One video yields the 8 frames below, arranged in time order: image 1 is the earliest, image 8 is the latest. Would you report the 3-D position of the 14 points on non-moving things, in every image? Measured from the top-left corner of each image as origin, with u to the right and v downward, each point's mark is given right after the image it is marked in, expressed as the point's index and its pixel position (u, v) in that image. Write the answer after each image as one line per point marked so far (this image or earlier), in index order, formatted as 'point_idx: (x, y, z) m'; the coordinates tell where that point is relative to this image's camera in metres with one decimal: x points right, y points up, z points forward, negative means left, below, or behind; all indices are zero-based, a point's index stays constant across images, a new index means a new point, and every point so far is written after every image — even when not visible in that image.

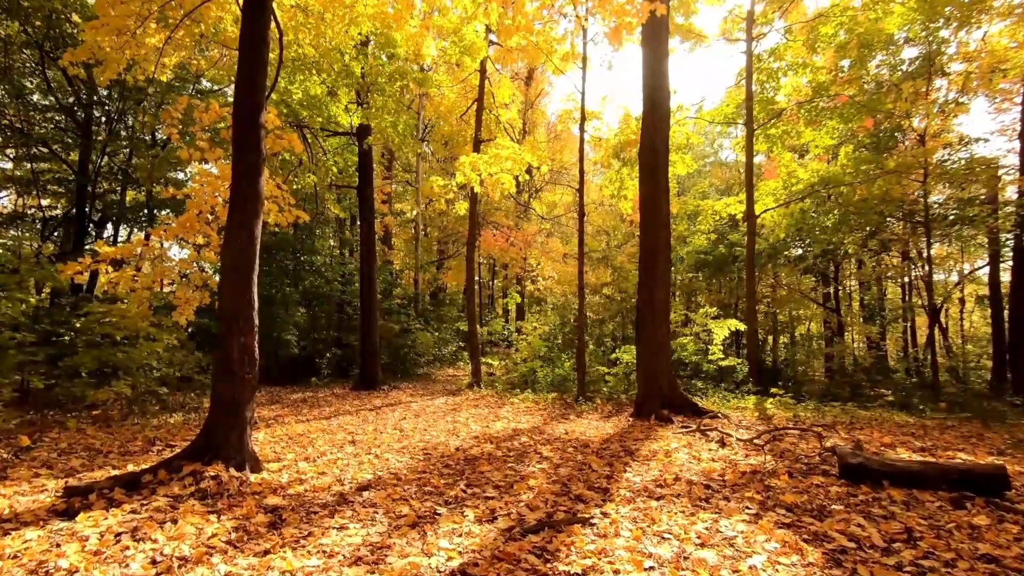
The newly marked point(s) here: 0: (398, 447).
0: (-1.3, -1.9, +5.6) m
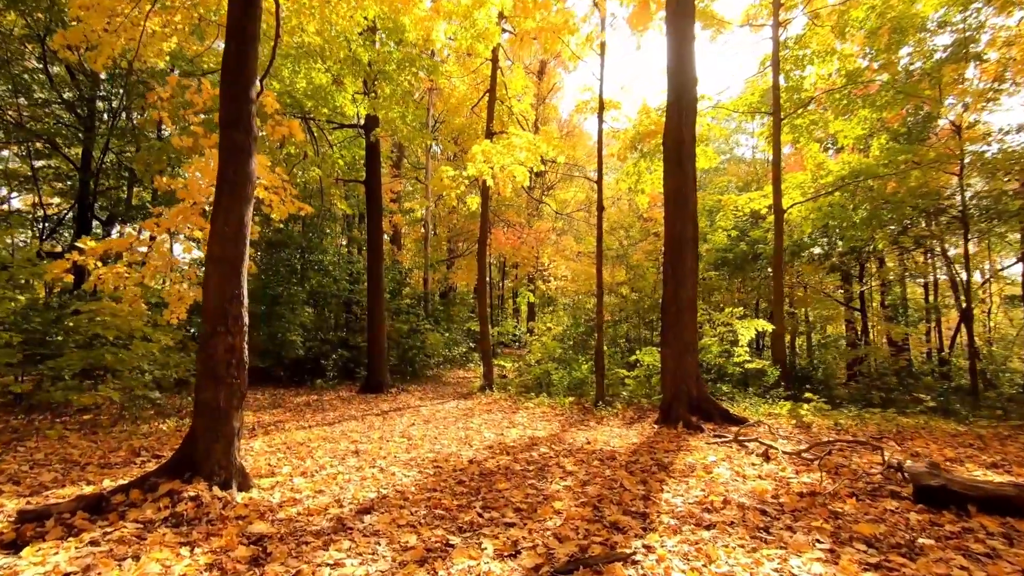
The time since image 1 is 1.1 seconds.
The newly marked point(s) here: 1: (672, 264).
0: (-1.1, -1.8, +5.1) m
1: (+2.6, +0.4, +7.8) m
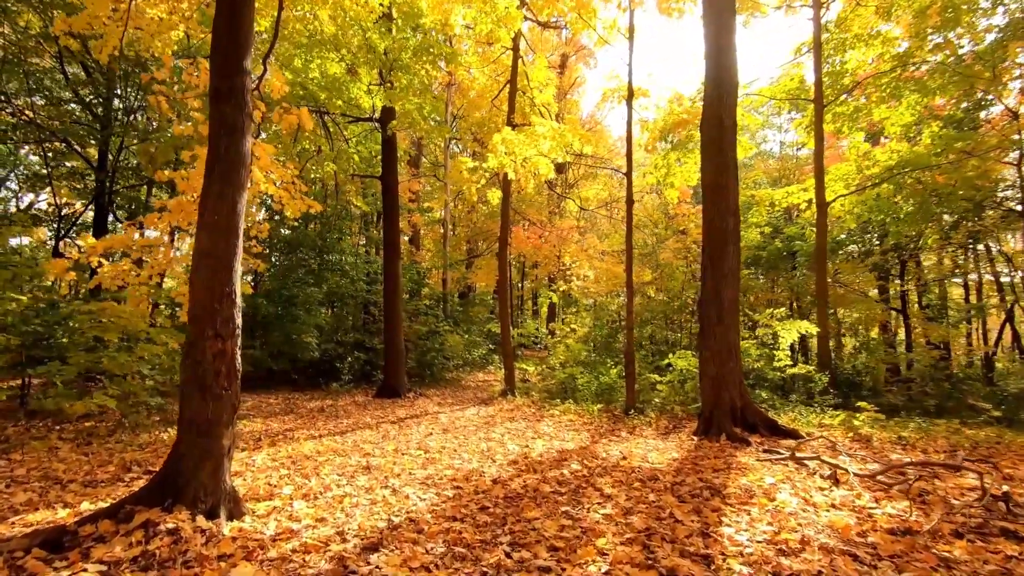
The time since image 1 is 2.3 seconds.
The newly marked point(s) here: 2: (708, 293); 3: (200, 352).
0: (-0.9, -1.8, +4.5) m
1: (+3.0, +0.4, +7.1) m
2: (+2.9, -0.1, +7.1) m
3: (-2.1, -0.4, +3.2) m
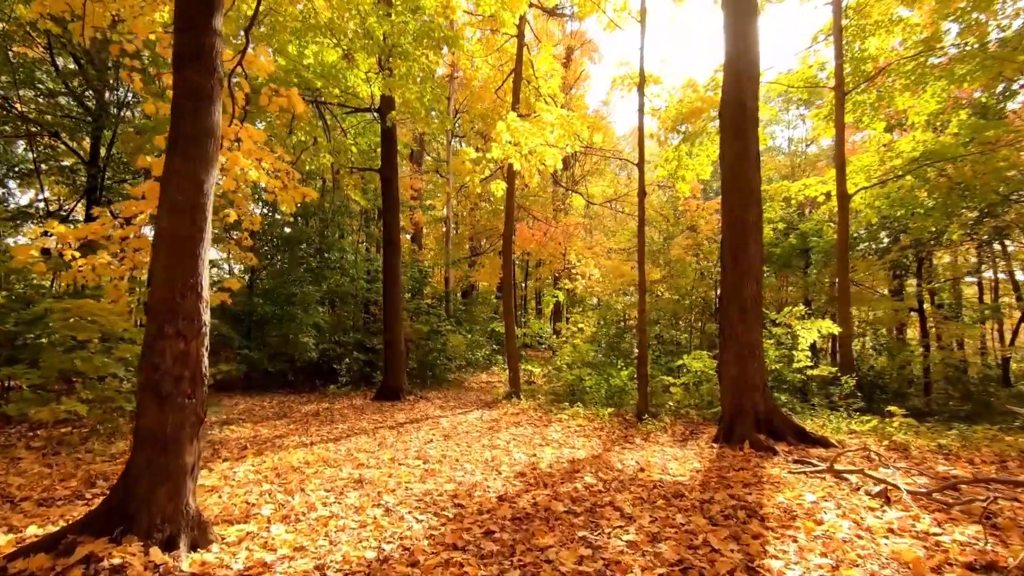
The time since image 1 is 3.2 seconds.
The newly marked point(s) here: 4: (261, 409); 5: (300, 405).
0: (-0.8, -1.7, +4.1) m
1: (+3.1, +0.5, +6.6) m
2: (+3.0, 0.0, +6.6) m
3: (-2.0, -0.4, +2.8) m
4: (-4.4, -2.1, +8.5) m
5: (-4.0, -2.2, +9.0) m
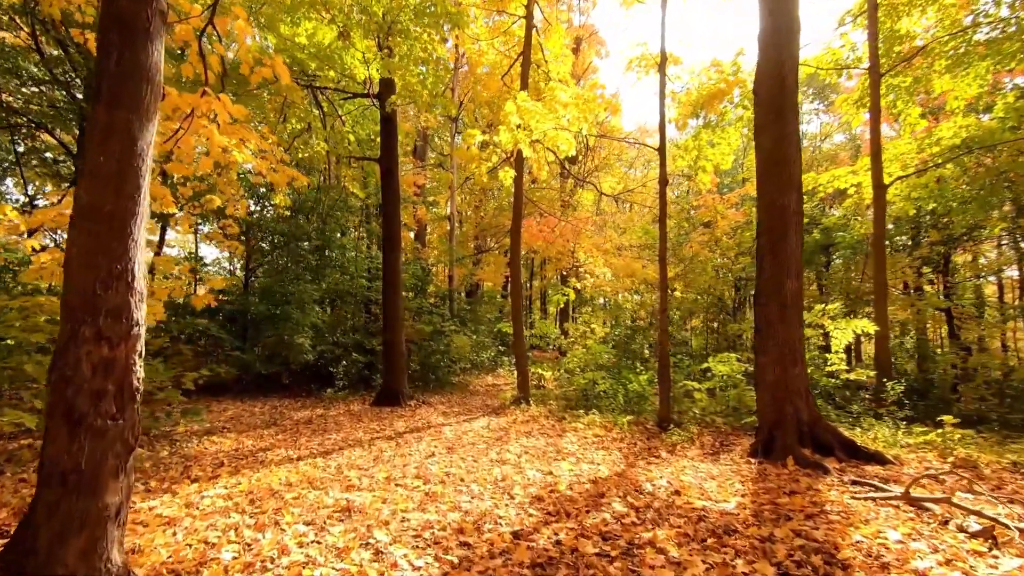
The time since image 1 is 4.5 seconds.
0: (-0.7, -1.7, +3.4) m
1: (+3.2, +0.5, +5.9) m
2: (+3.1, 0.0, +5.9) m
3: (-1.9, -0.3, +2.1) m
4: (-4.3, -2.1, +7.8) m
5: (-3.8, -2.1, +8.3) m
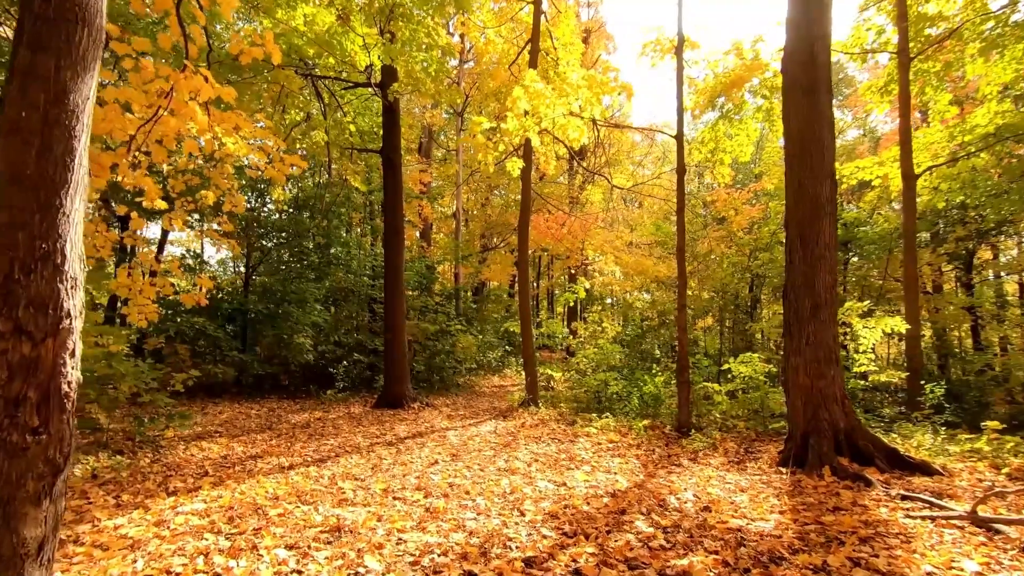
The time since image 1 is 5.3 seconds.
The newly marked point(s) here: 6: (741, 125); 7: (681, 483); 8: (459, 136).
0: (-0.6, -1.6, +3.0) m
1: (+3.3, +0.6, +5.4) m
2: (+3.2, +0.1, +5.5) m
3: (-1.9, -0.3, +1.7) m
4: (-4.2, -2.0, +7.5) m
5: (-3.7, -2.1, +7.9) m
6: (+4.7, +3.3, +9.7) m
7: (+1.7, -1.9, +4.8) m
8: (-1.6, +4.6, +14.4) m
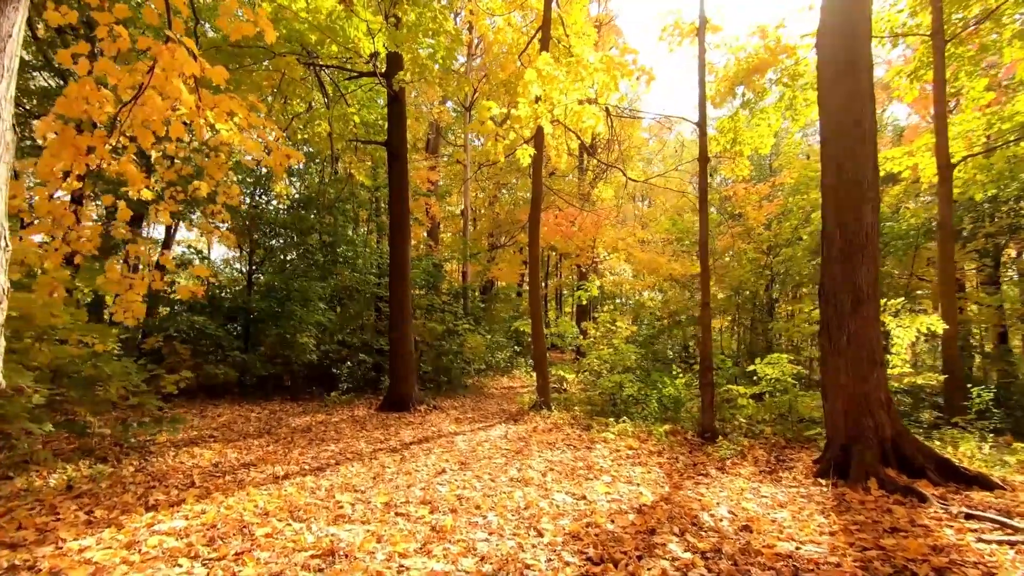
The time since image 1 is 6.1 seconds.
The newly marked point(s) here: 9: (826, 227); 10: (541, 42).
0: (-0.5, -1.6, +2.6) m
1: (+3.4, +0.6, +5.0) m
2: (+3.4, +0.2, +5.0) m
3: (-1.8, -0.2, +1.3) m
4: (-4.0, -2.0, +7.1) m
5: (-3.5, -2.0, +7.6) m
6: (+4.9, +3.4, +9.2) m
7: (+1.8, -1.9, +4.4) m
8: (-1.3, +4.6, +14.0) m
9: (+3.4, +0.6, +5.1) m
10: (+0.6, +4.9, +9.4) m
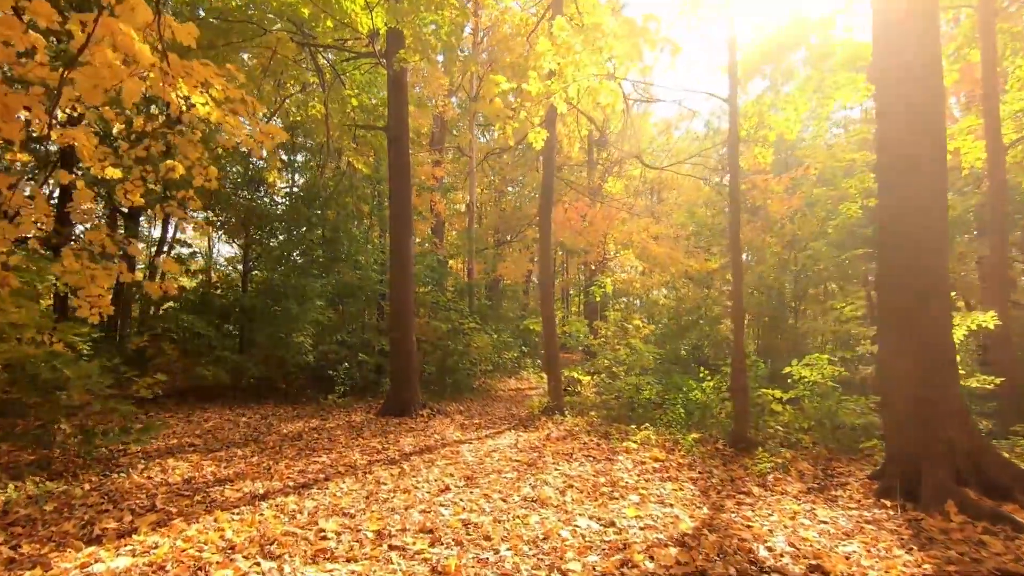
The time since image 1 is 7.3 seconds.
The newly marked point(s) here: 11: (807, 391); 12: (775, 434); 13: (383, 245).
0: (-0.4, -1.5, +1.9) m
1: (+3.6, +0.7, +4.3) m
2: (+3.5, +0.2, +4.3) m
3: (-1.7, -0.1, +0.7) m
4: (-3.8, -1.9, +6.5) m
5: (-3.3, -2.0, +7.0) m
6: (+5.0, +3.5, +8.6) m
7: (+1.9, -1.8, +3.8) m
8: (-1.1, +4.7, +13.4) m
9: (+3.5, +0.7, +4.5) m
10: (+0.7, +5.0, +8.8) m
11: (+4.1, -1.5, +6.8) m
12: (+3.3, -1.8, +6.1) m
13: (-3.2, +1.1, +12.0) m
